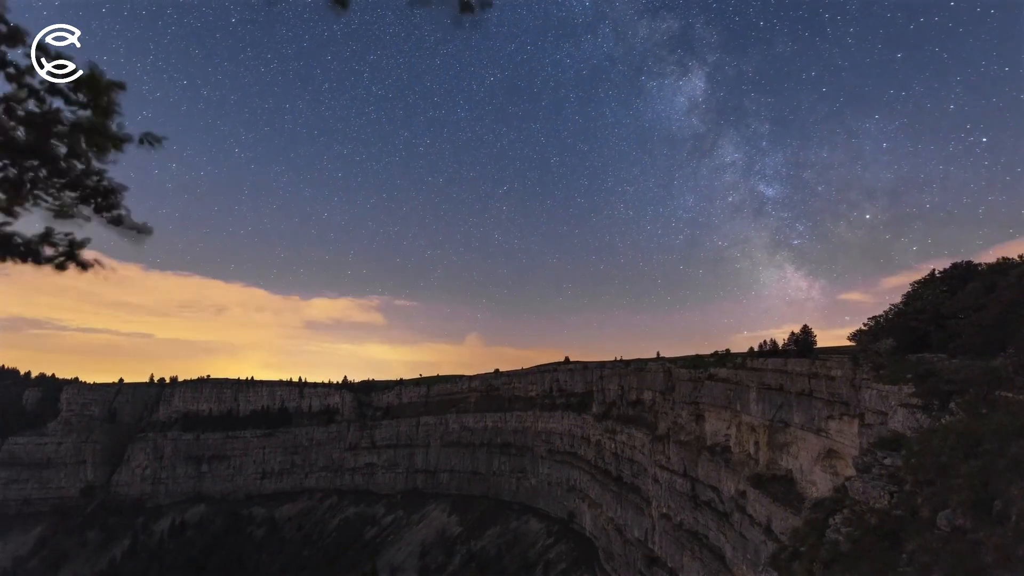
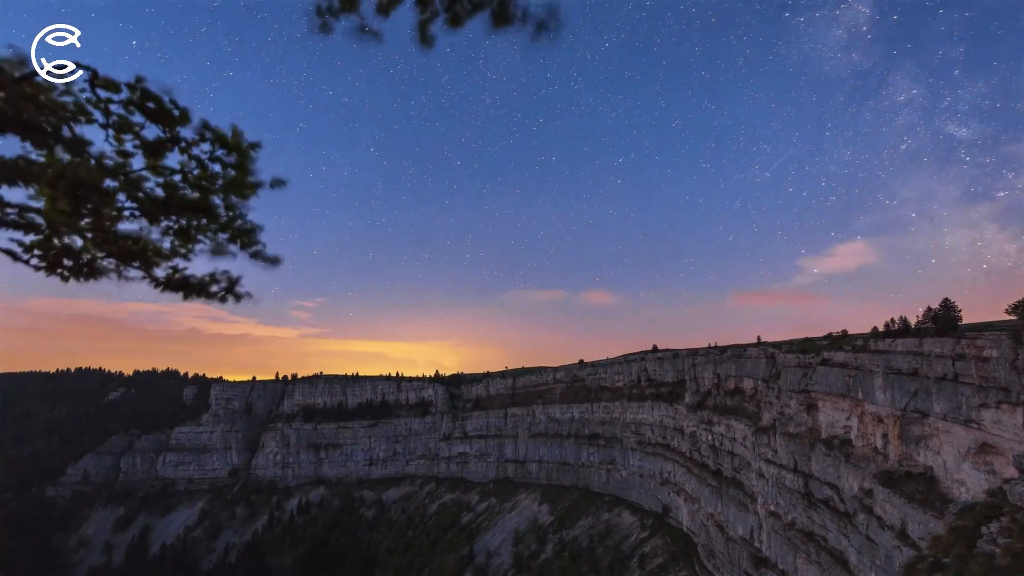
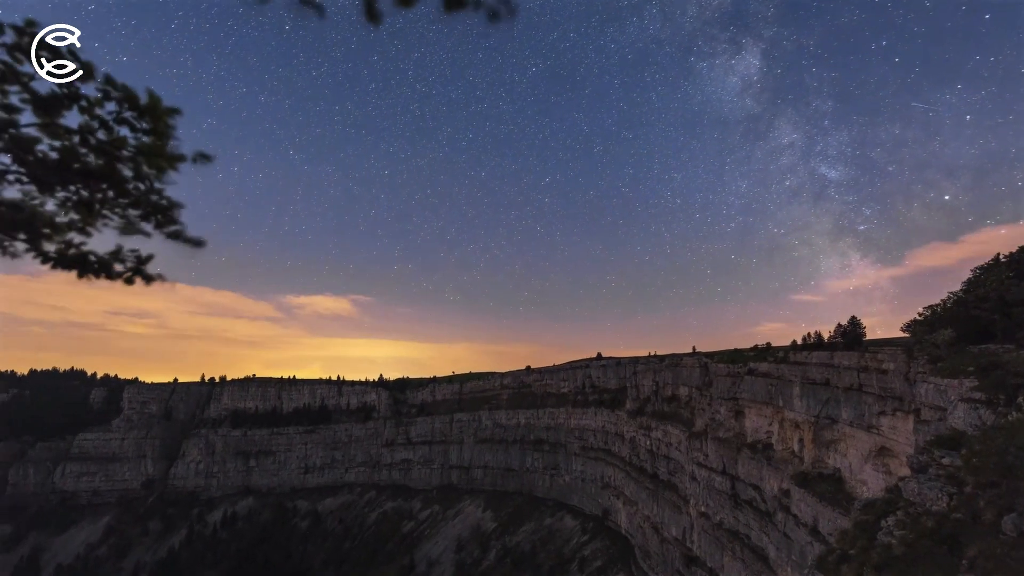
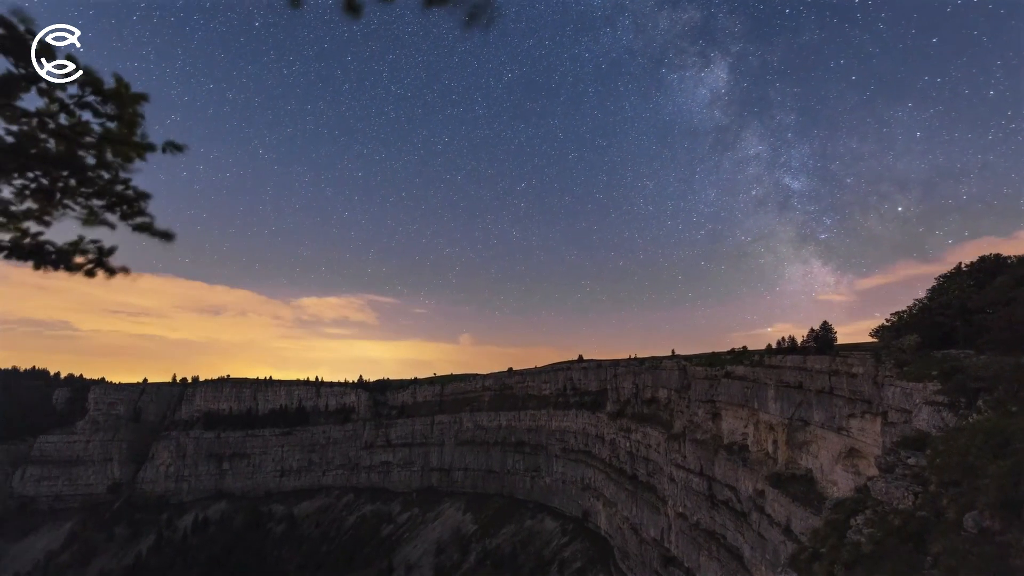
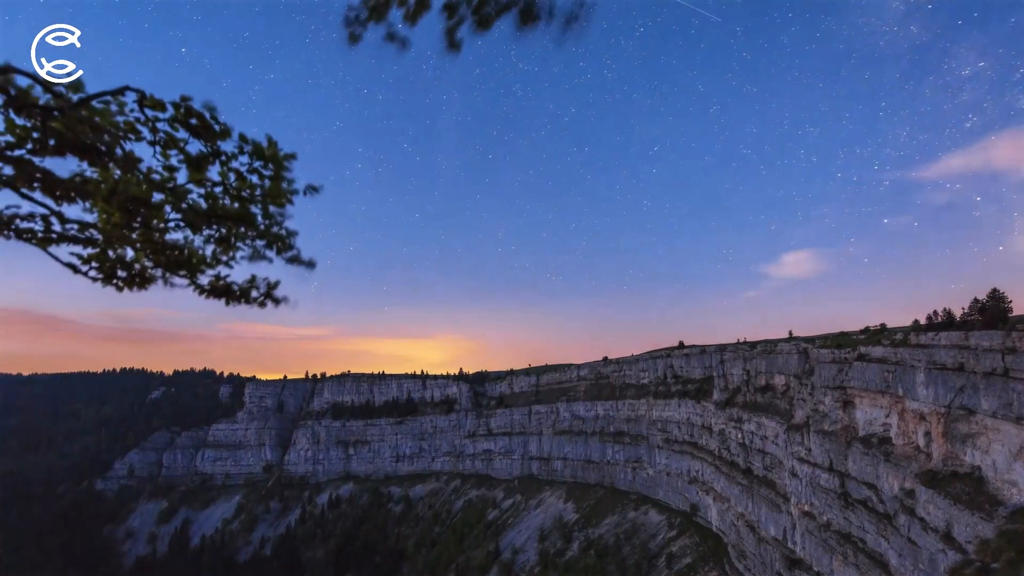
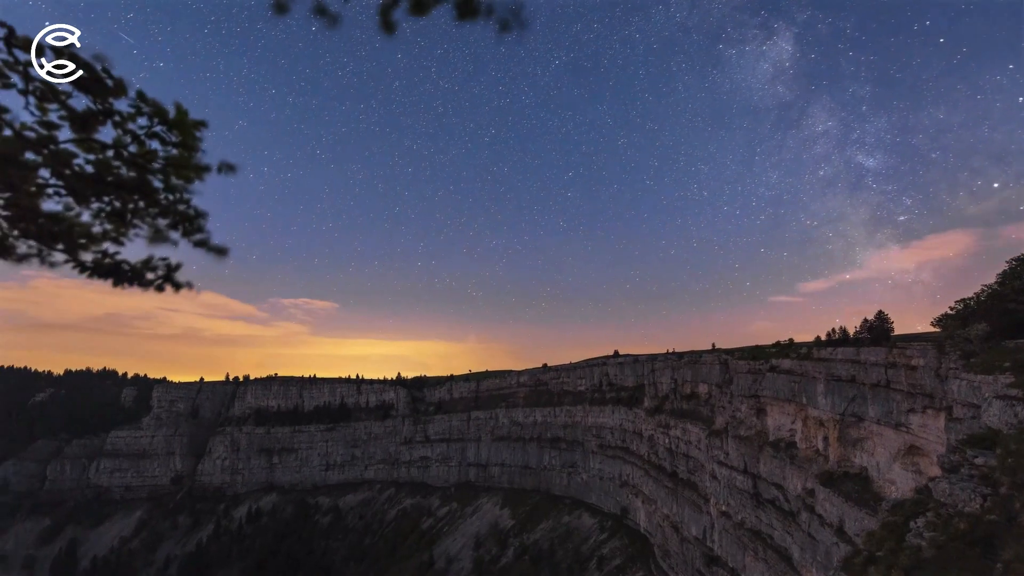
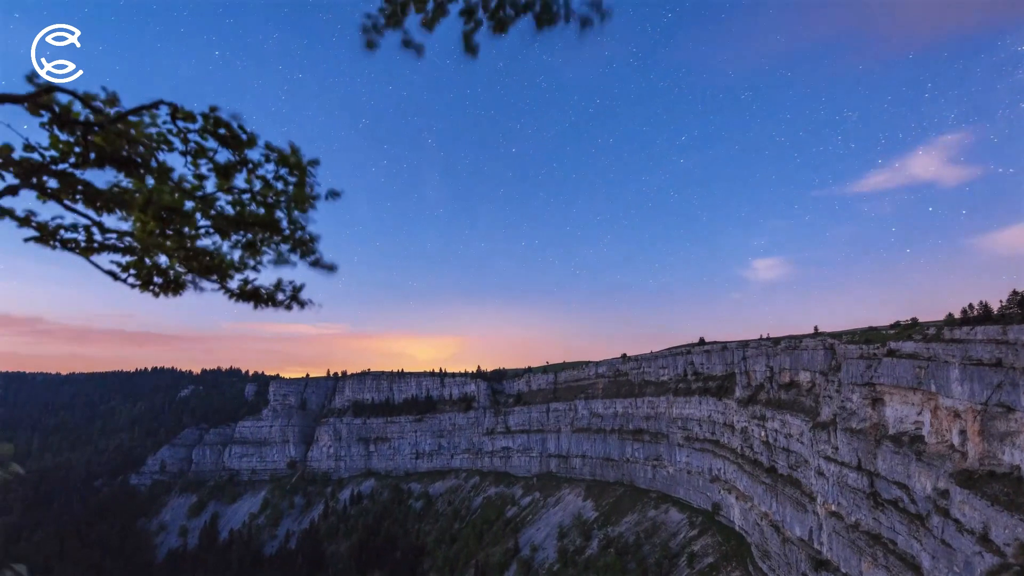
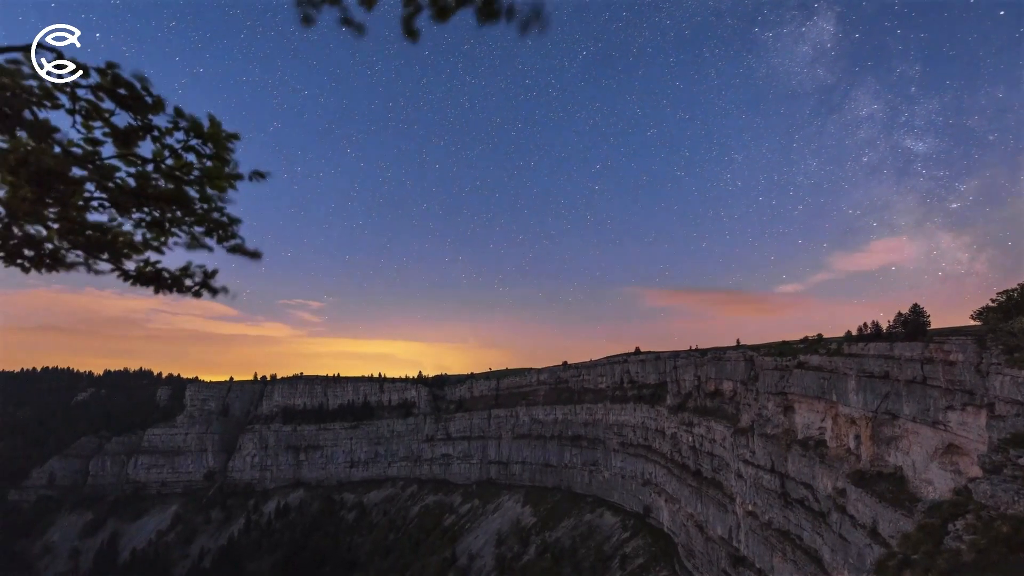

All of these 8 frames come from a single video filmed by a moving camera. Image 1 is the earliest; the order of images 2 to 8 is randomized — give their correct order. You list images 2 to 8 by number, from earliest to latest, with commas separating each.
4, 3, 6, 8, 2, 5, 7
